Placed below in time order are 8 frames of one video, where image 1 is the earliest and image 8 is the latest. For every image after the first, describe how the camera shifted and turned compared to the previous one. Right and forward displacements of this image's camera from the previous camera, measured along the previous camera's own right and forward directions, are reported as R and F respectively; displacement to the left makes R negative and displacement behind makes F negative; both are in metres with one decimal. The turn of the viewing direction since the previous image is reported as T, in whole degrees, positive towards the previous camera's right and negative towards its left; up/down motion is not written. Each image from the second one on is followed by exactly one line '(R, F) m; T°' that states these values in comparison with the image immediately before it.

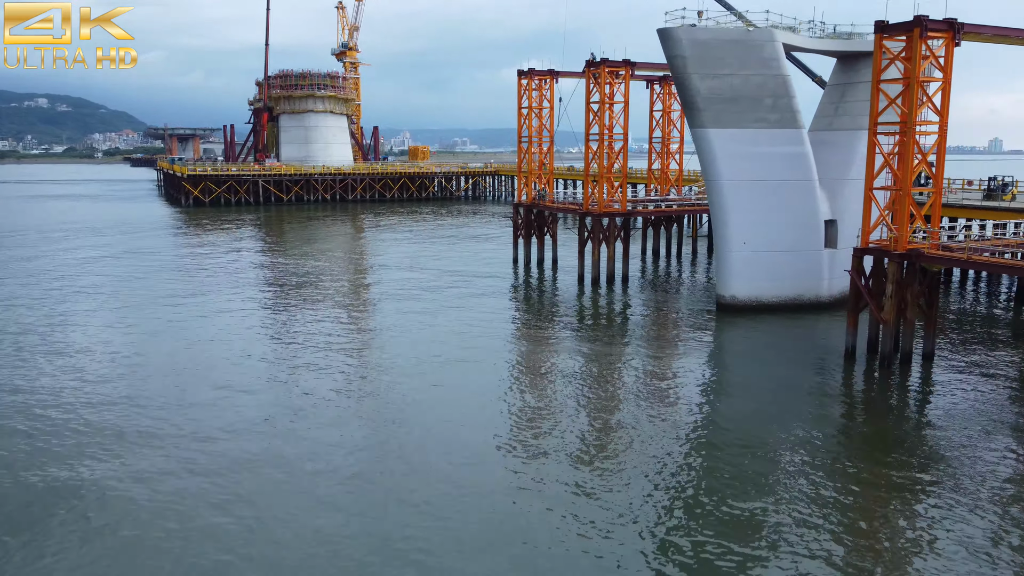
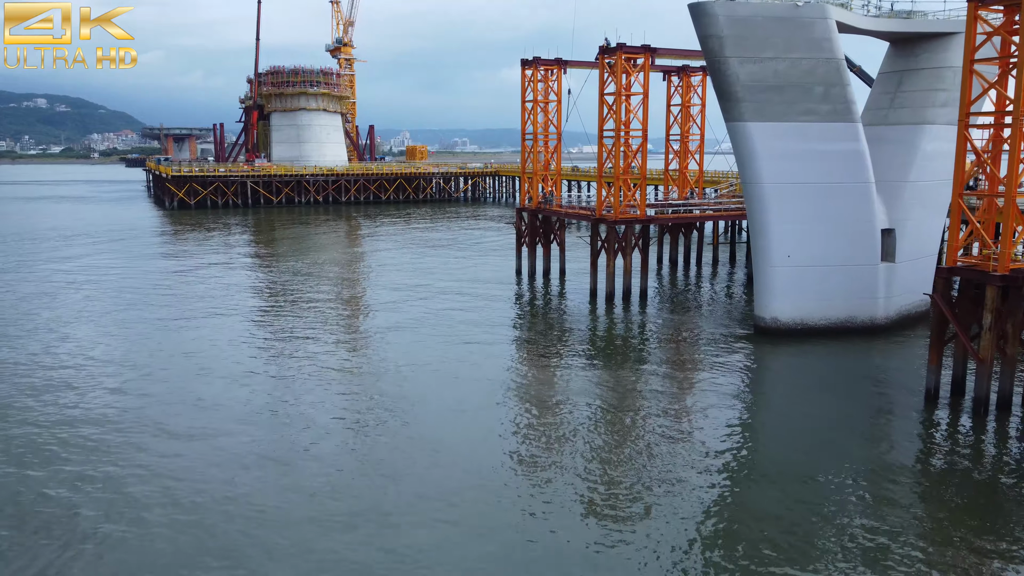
(-0.1, +3.8) m; 0°
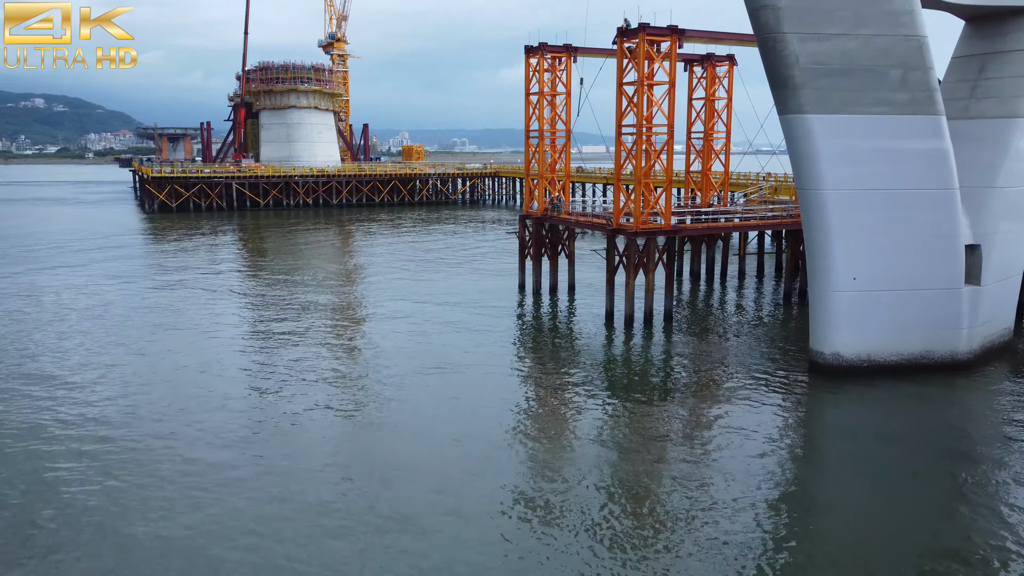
(-0.1, +4.0) m; 0°
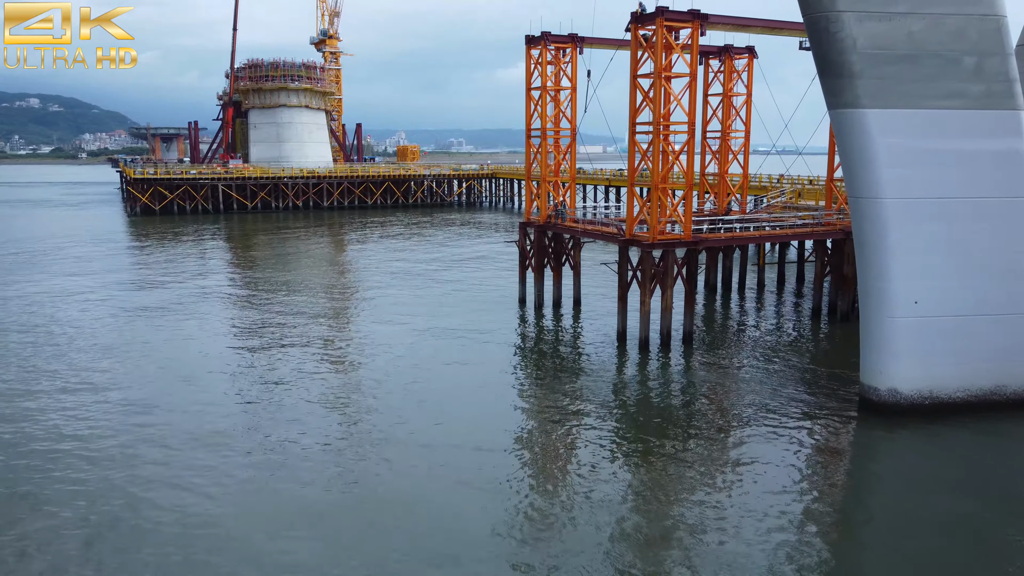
(-0.1, +2.7) m; 0°
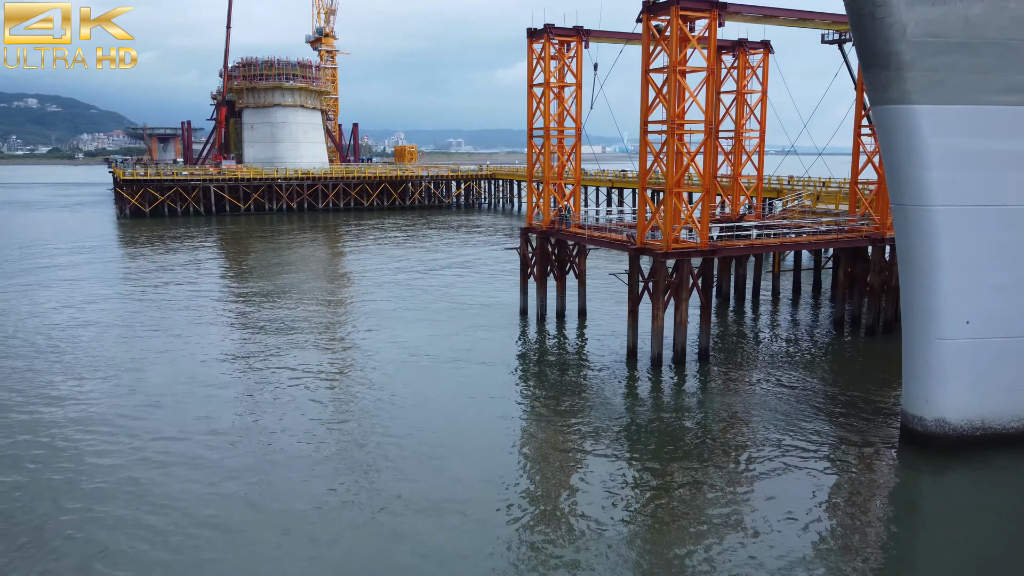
(-0.1, +1.7) m; 0°
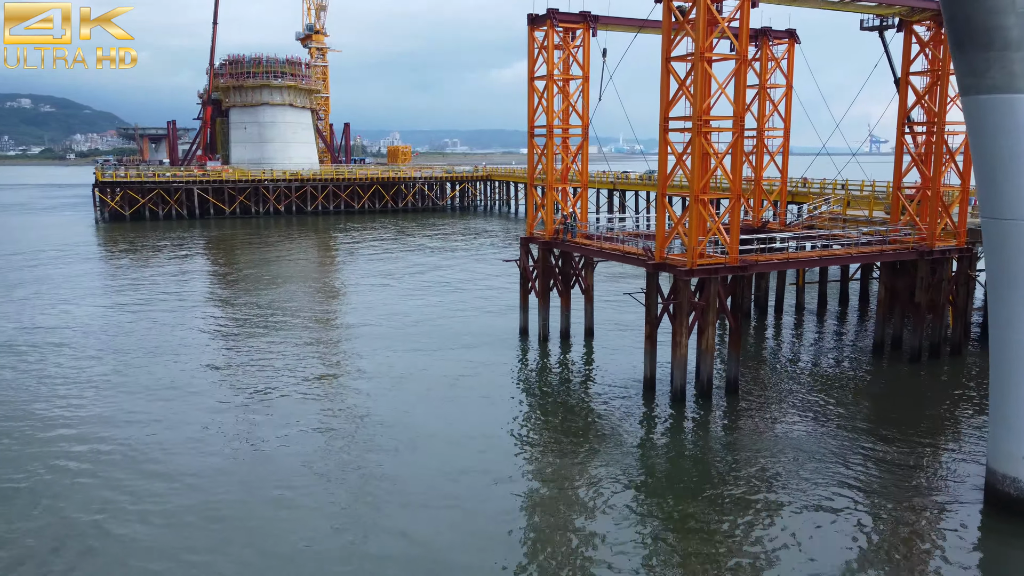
(-0.1, +2.7) m; 0°
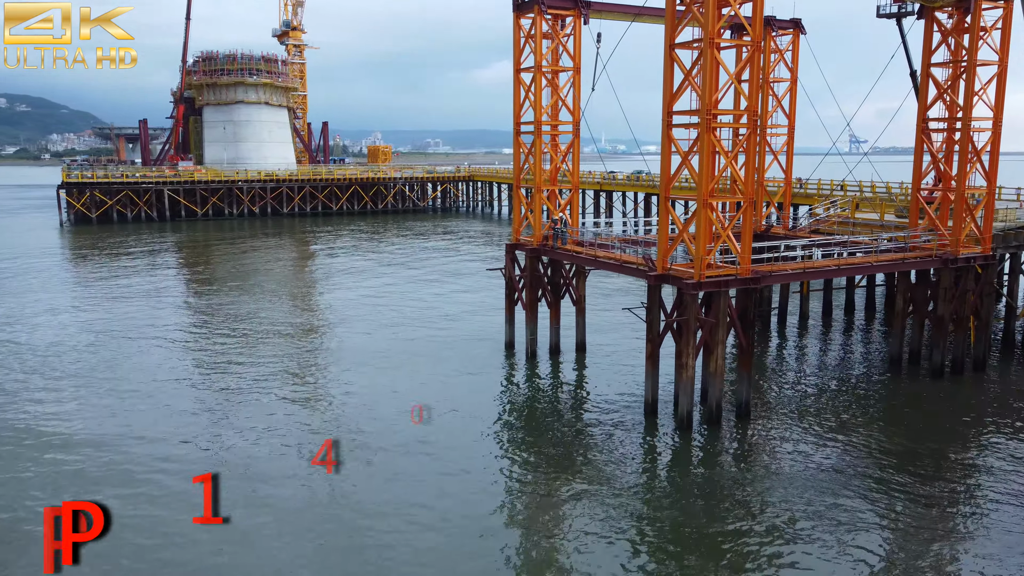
(0.0, +1.9) m; +1°
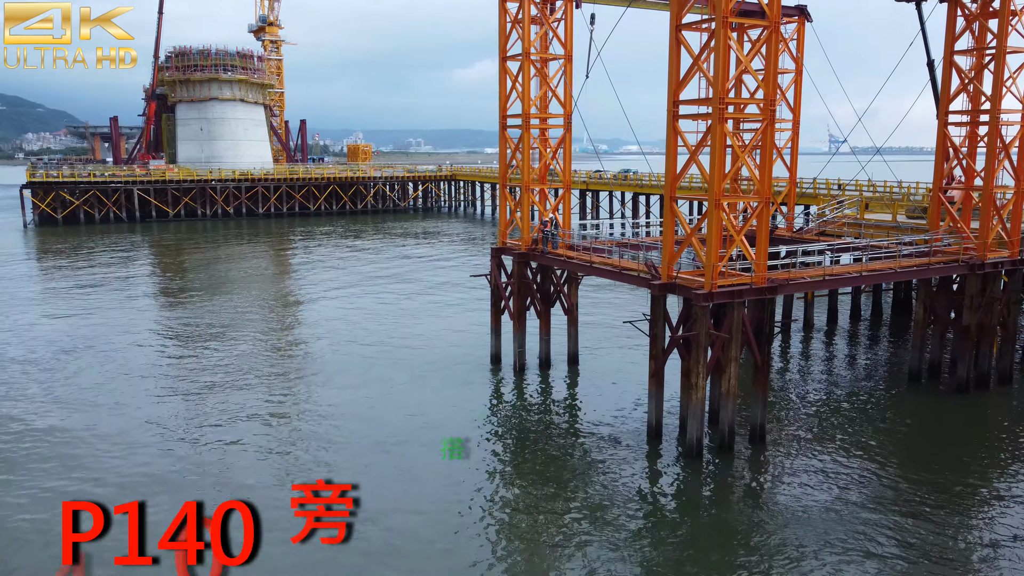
(-0.1, +1.7) m; +1°
